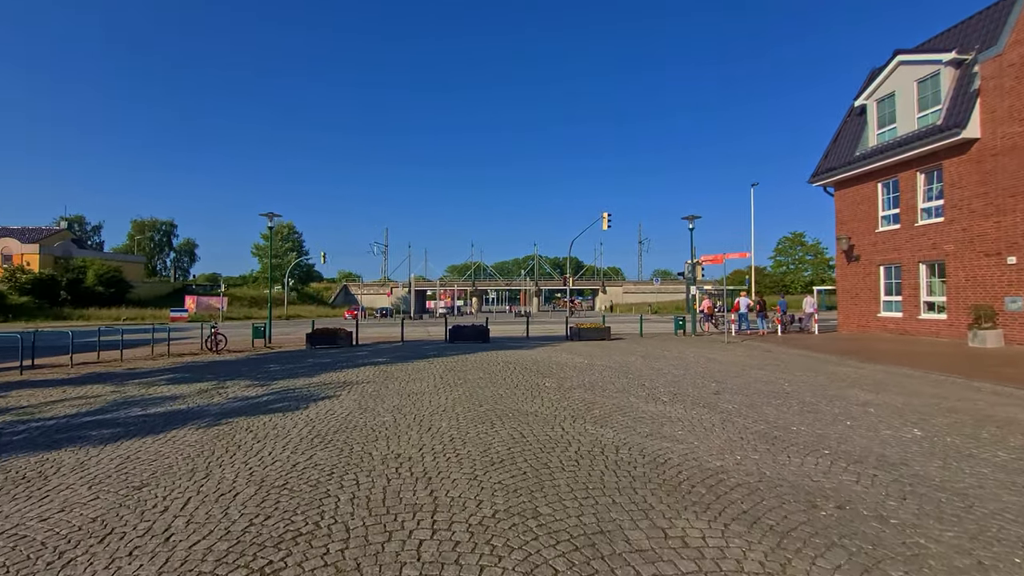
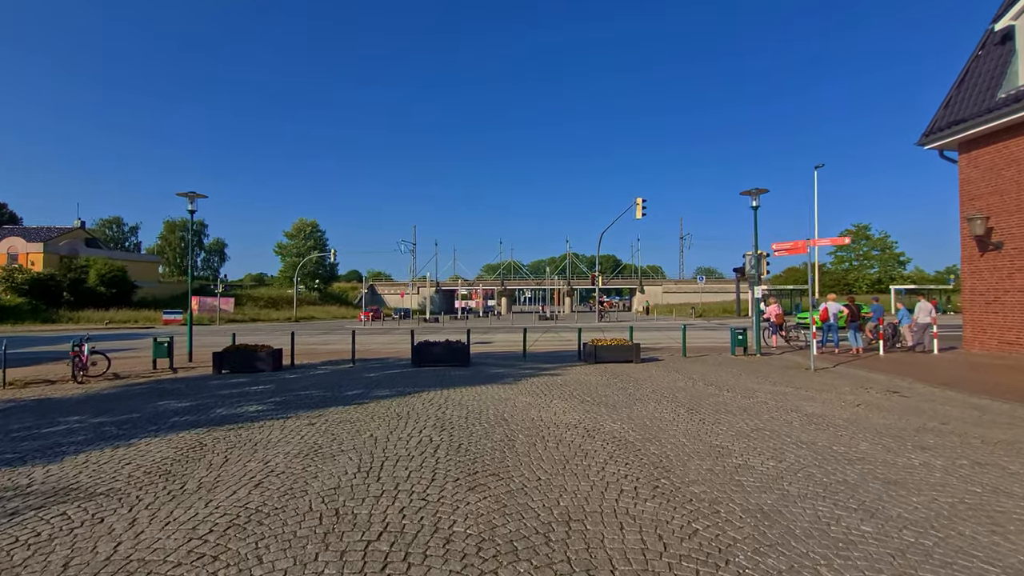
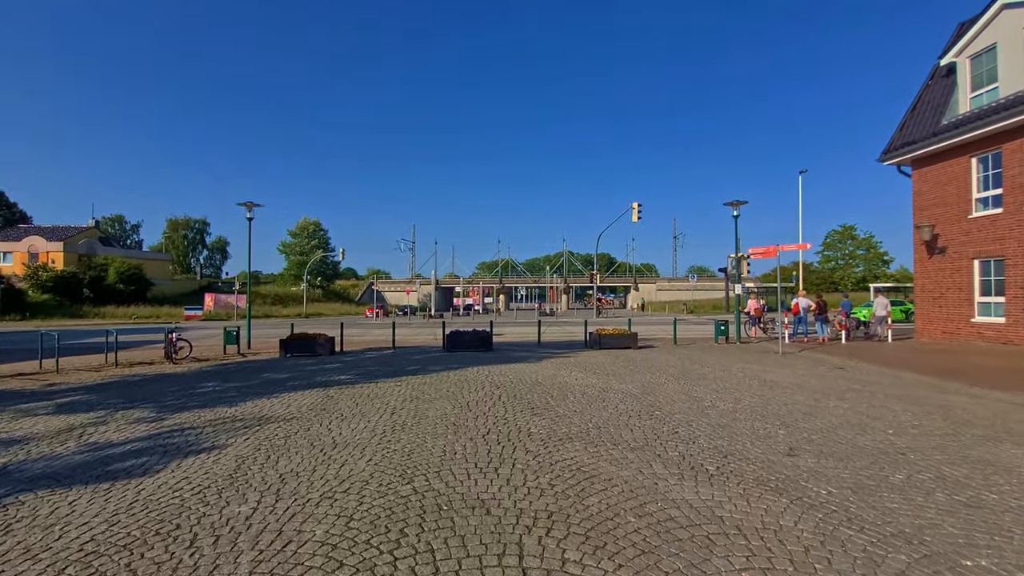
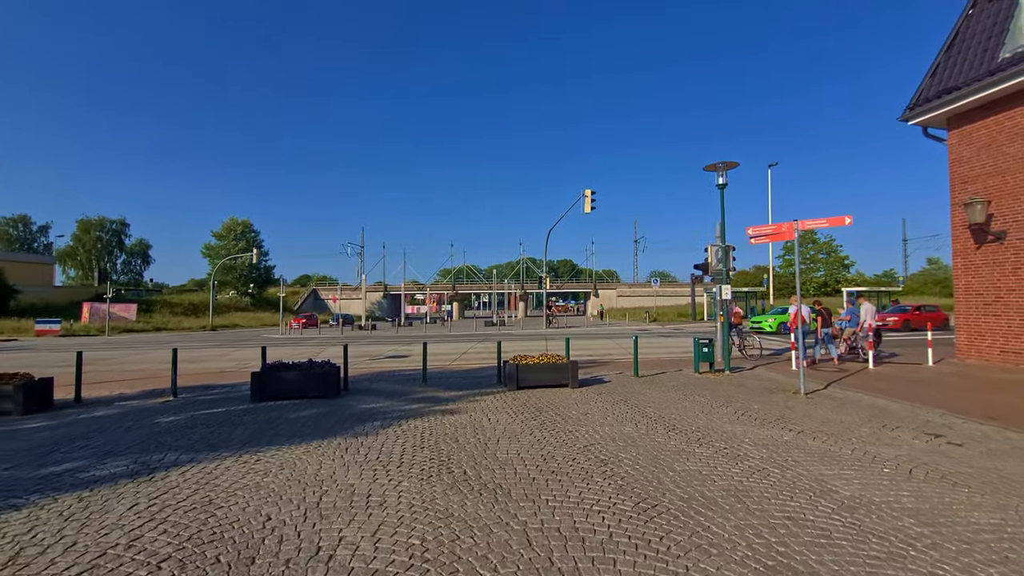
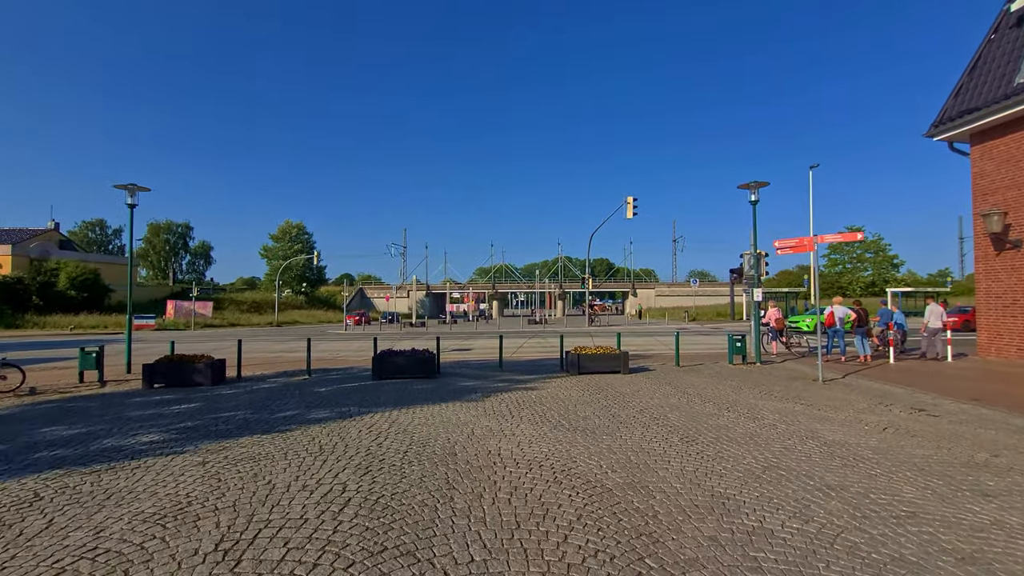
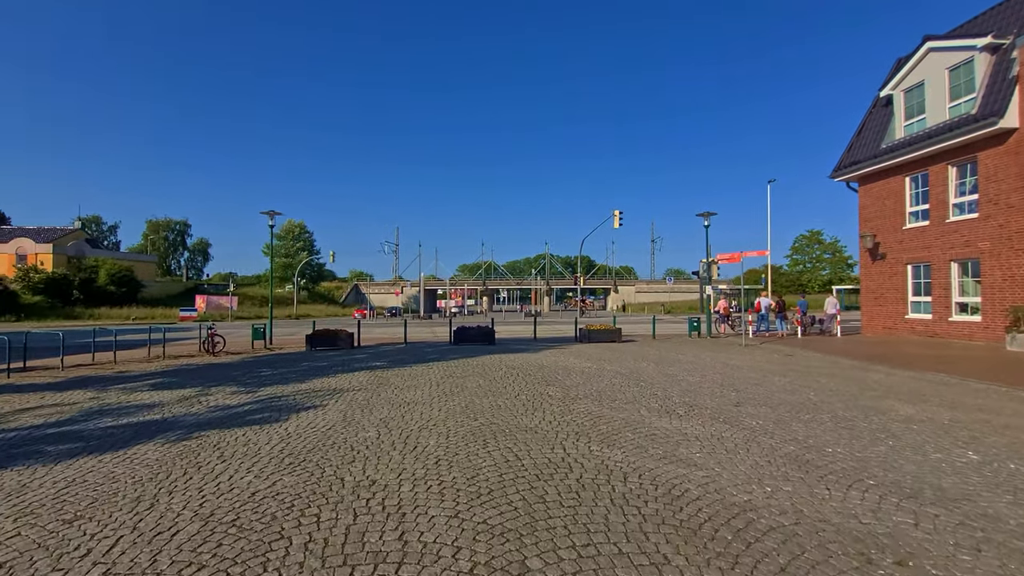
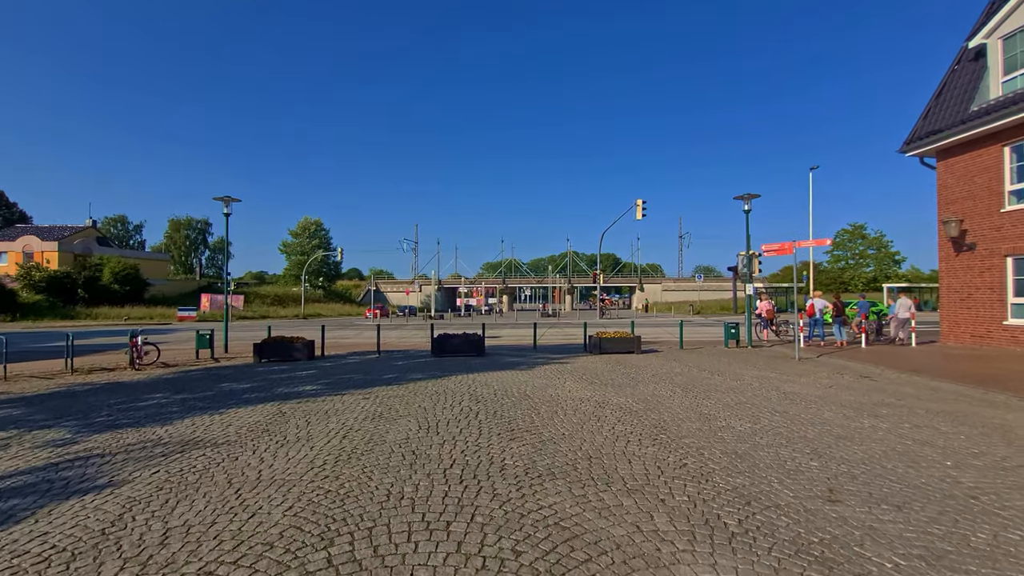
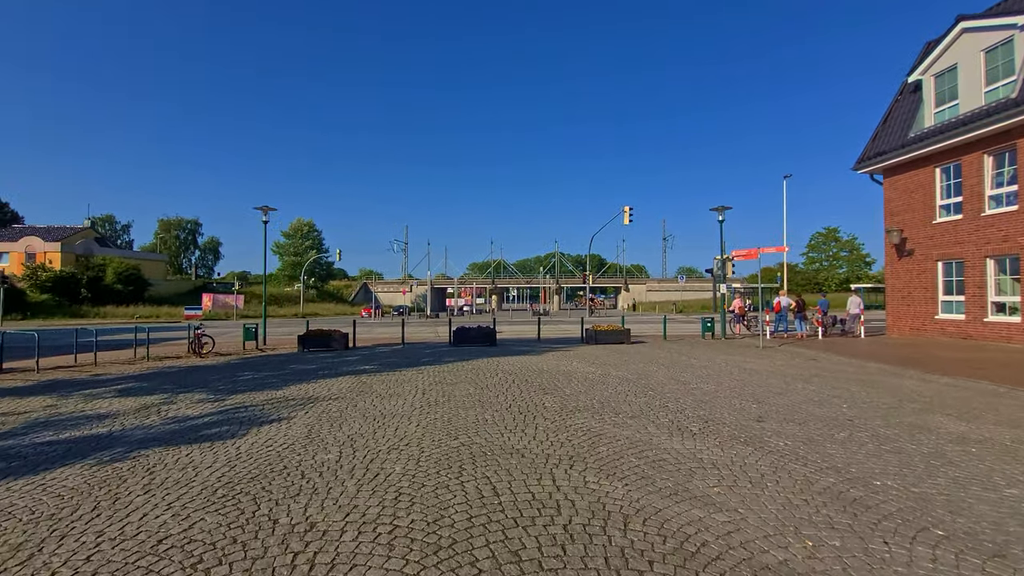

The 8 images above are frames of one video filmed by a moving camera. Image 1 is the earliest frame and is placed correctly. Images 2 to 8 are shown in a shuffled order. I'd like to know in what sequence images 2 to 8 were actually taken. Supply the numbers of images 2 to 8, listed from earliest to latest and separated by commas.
6, 8, 3, 7, 2, 5, 4
